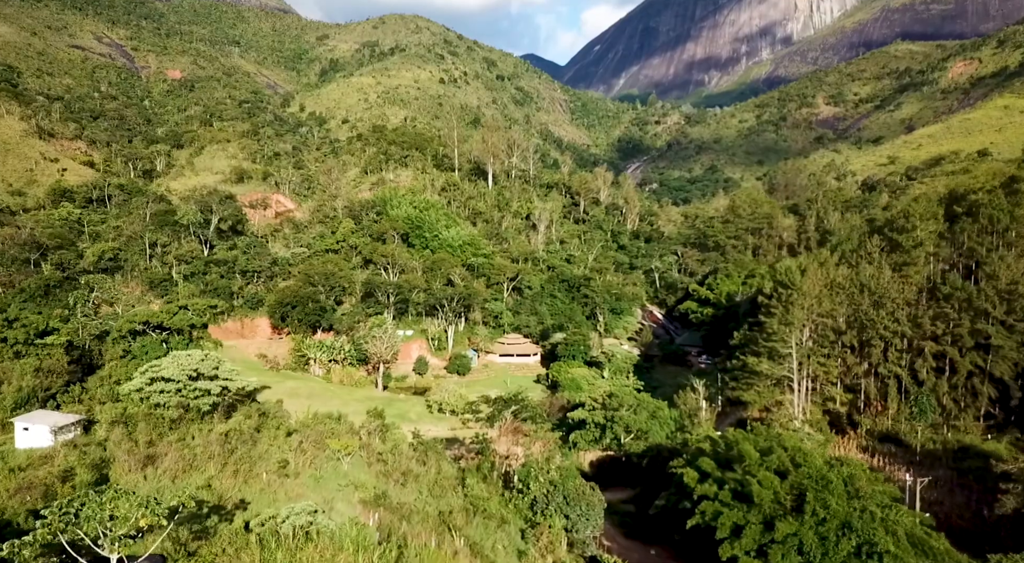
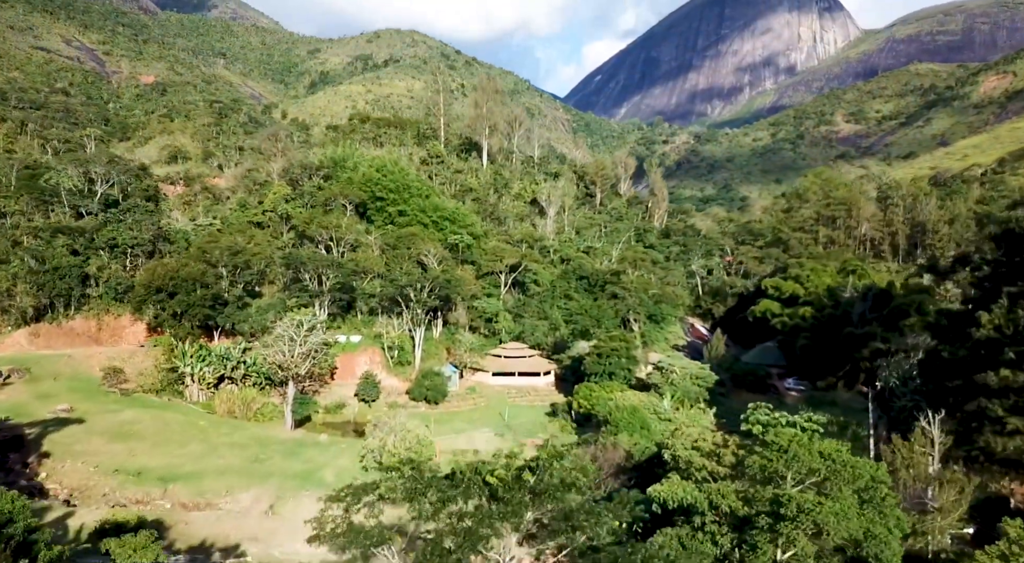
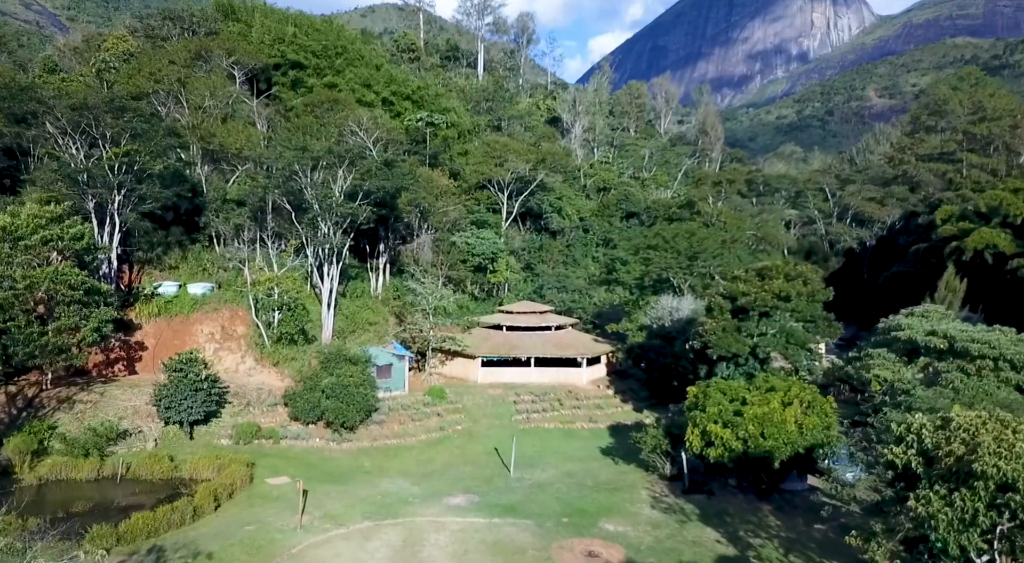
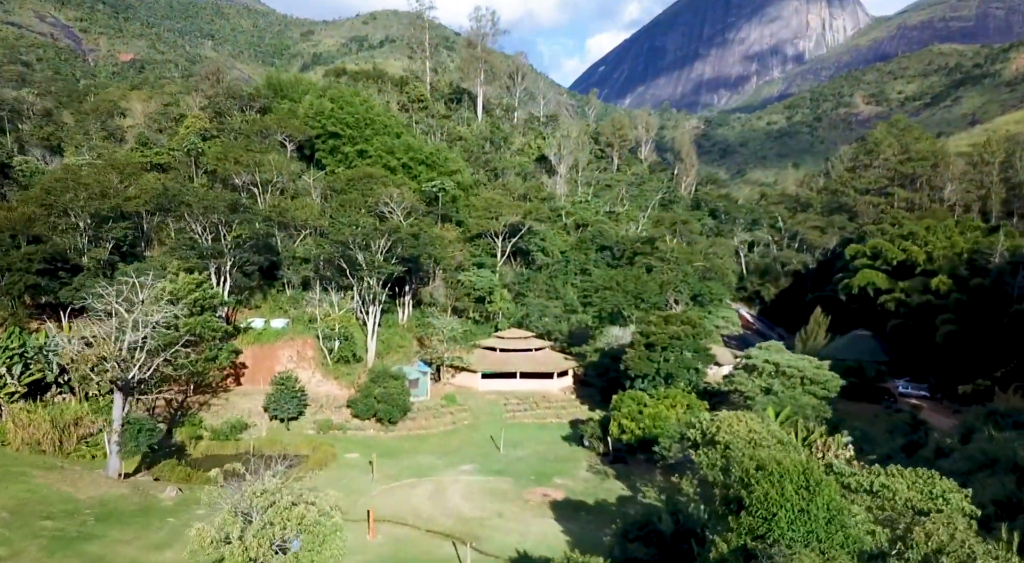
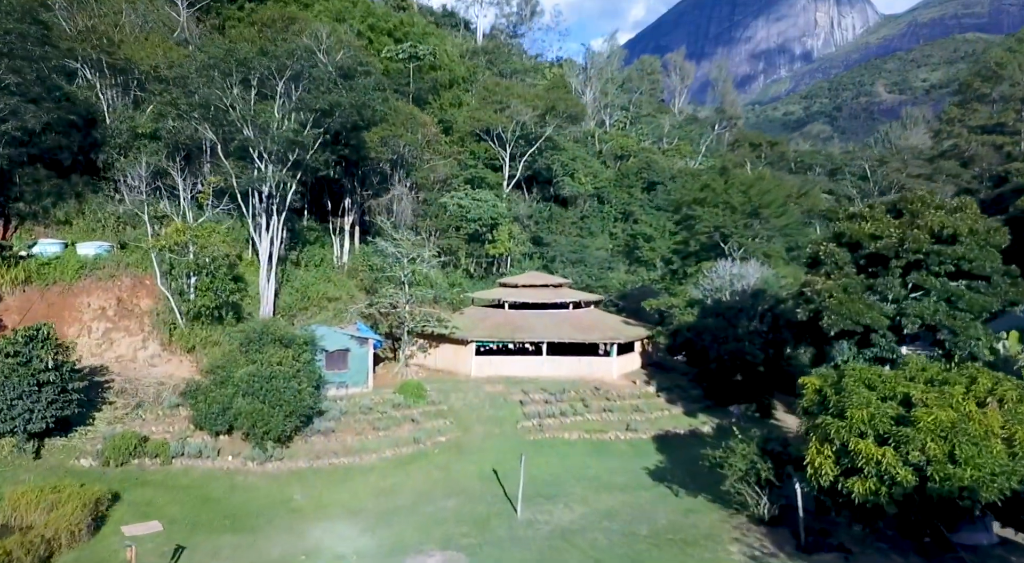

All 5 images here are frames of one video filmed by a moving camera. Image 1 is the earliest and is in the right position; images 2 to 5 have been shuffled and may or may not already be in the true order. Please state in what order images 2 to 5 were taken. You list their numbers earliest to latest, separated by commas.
2, 4, 3, 5
